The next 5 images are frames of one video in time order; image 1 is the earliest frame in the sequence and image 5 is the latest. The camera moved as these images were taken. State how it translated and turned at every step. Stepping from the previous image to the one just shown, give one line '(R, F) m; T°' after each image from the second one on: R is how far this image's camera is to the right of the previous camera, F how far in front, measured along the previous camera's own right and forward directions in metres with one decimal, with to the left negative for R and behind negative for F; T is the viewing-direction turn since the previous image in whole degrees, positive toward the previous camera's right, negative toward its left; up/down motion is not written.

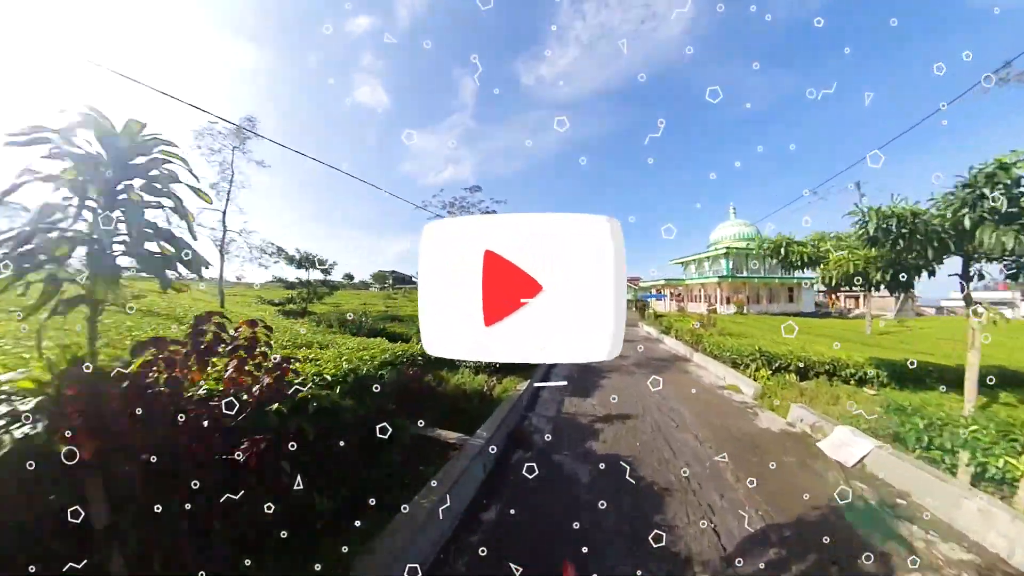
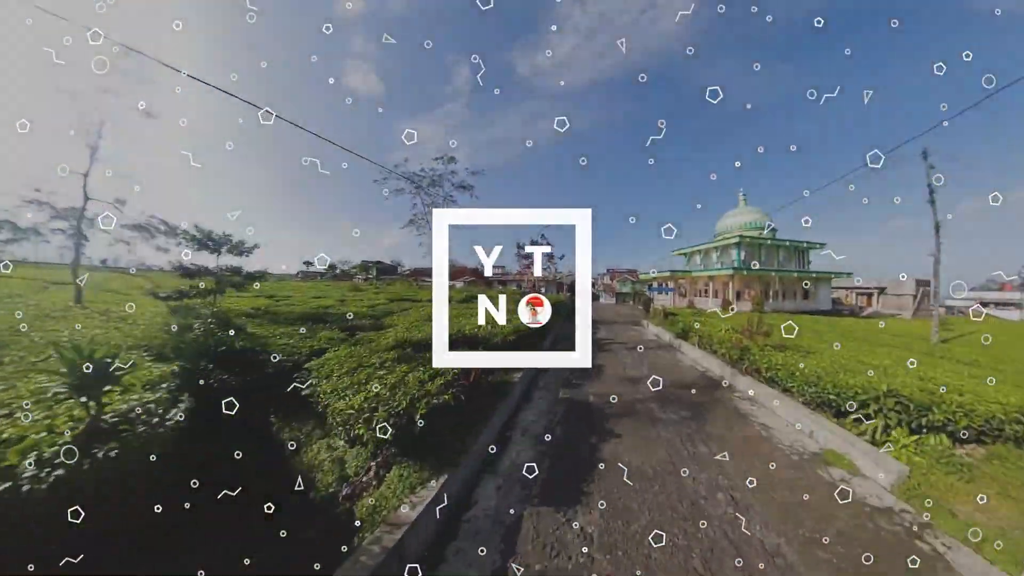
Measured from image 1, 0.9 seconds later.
(+0.9, +3.1) m; 0°
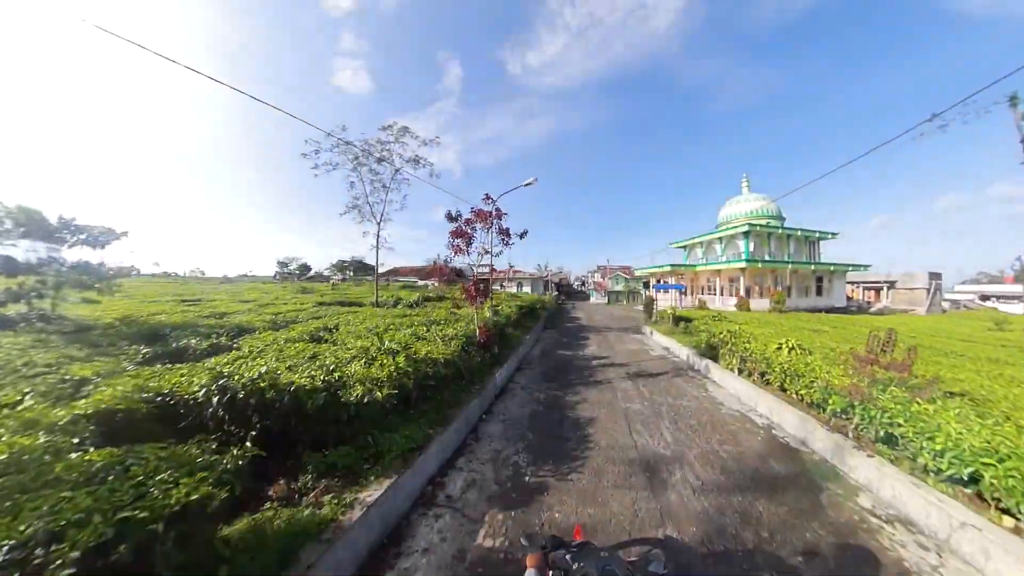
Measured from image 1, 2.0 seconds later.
(+0.9, +2.8) m; +1°
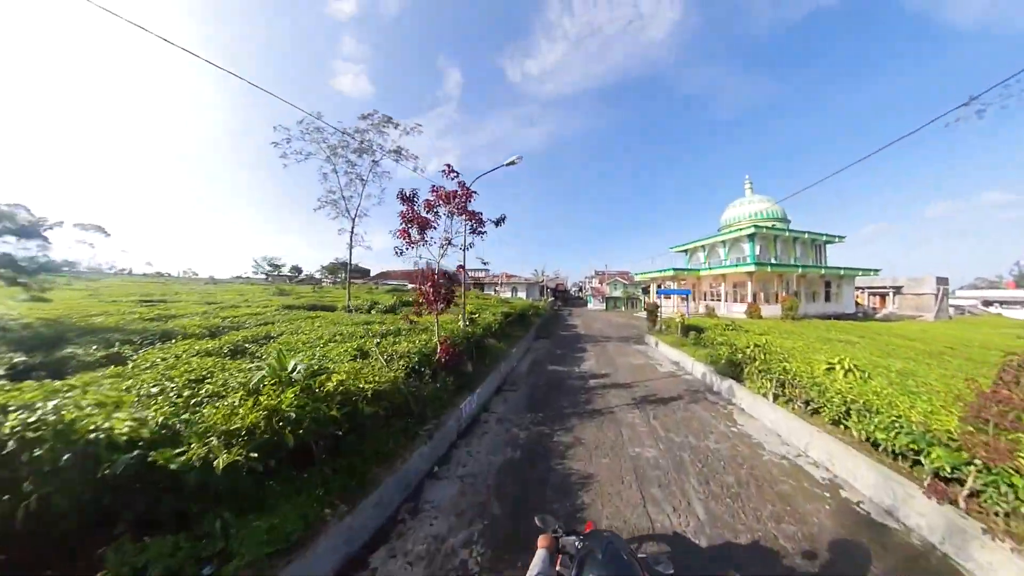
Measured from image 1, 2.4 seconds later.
(+0.3, +1.0) m; 0°
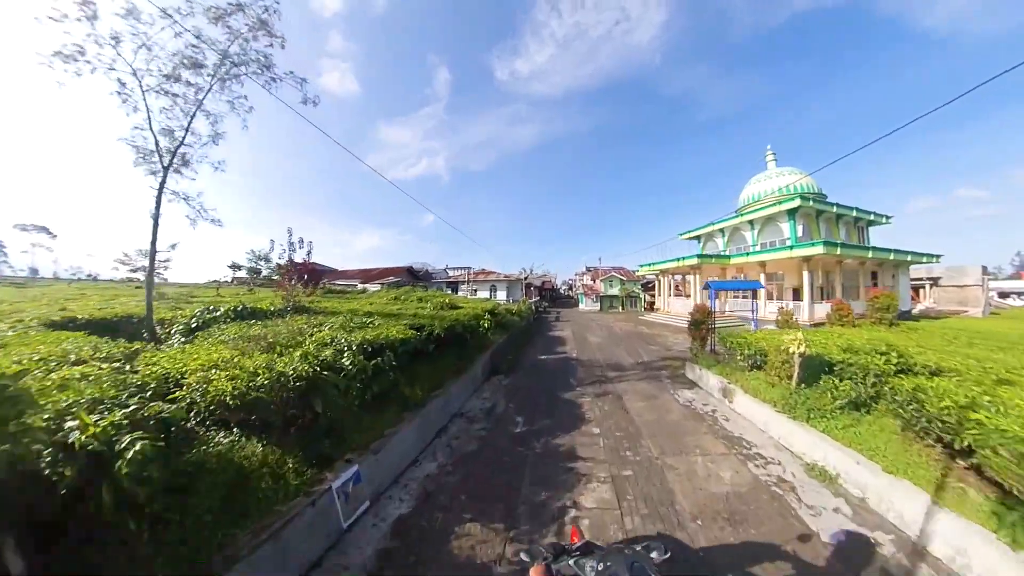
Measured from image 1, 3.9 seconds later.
(+0.9, +3.7) m; +1°
